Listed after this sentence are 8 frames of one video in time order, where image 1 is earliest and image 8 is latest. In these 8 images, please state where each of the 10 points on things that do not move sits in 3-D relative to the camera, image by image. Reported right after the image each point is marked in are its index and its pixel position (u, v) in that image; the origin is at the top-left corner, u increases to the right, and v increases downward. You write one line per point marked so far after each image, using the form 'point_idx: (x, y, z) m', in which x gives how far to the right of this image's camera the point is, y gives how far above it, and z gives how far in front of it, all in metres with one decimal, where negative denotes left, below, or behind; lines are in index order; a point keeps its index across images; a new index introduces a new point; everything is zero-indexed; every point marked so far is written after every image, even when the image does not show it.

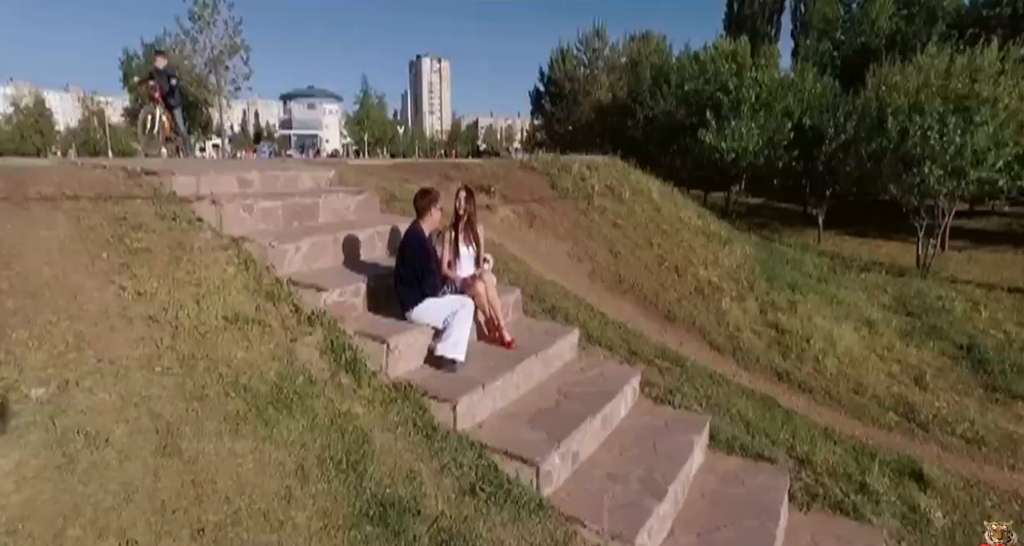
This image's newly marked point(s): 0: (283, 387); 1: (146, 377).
0: (-1.4, -0.7, +3.2) m
1: (-2.1, -0.6, +2.9) m
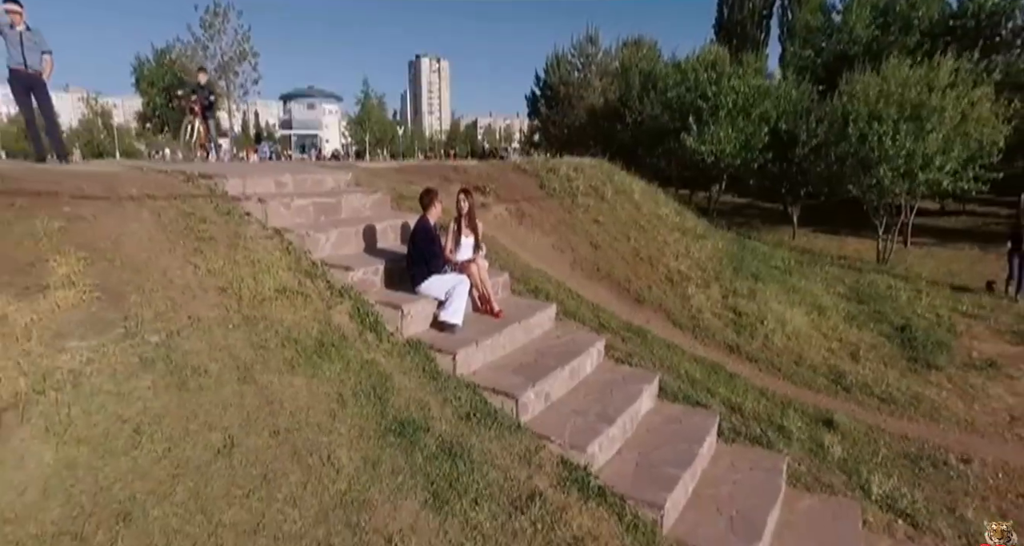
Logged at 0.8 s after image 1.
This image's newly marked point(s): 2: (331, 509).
0: (-1.5, -0.5, +4.1) m
1: (-2.2, -0.4, +3.9) m
2: (-1.1, -1.4, +3.0) m
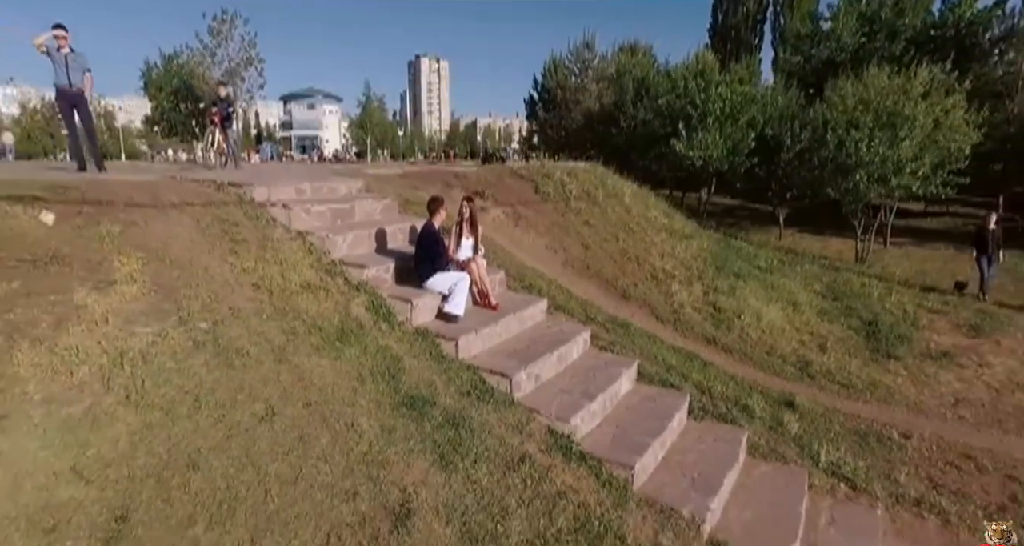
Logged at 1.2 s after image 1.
0: (-1.6, -0.5, +4.8) m
1: (-2.2, -0.4, +4.5) m
2: (-1.1, -1.4, +3.6) m
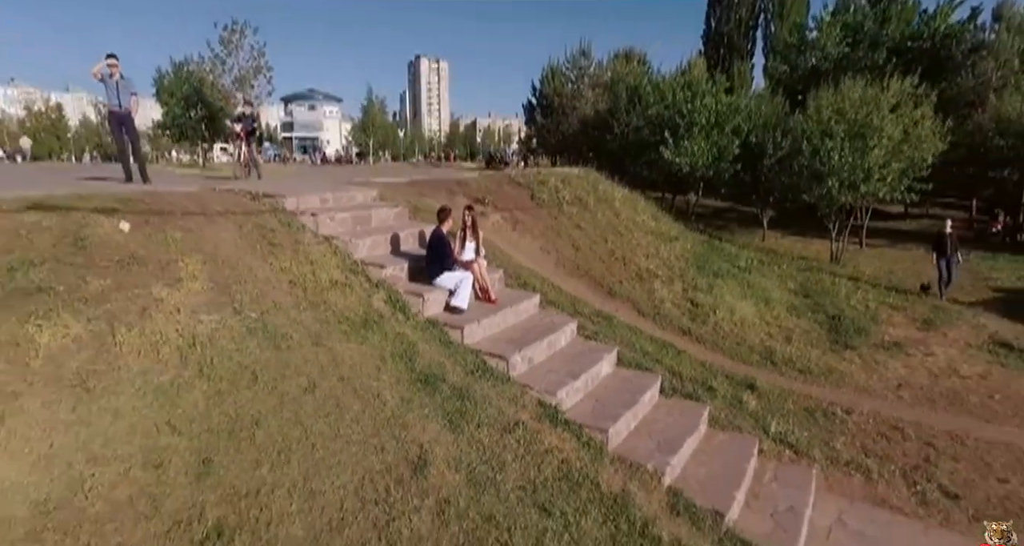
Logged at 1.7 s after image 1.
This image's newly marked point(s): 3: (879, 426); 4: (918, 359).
0: (-1.6, -0.5, +5.7) m
1: (-2.3, -0.4, +5.4) m
2: (-1.2, -1.4, +4.5) m
3: (+4.6, -1.9, +6.2) m
4: (+6.5, -1.4, +8.0) m
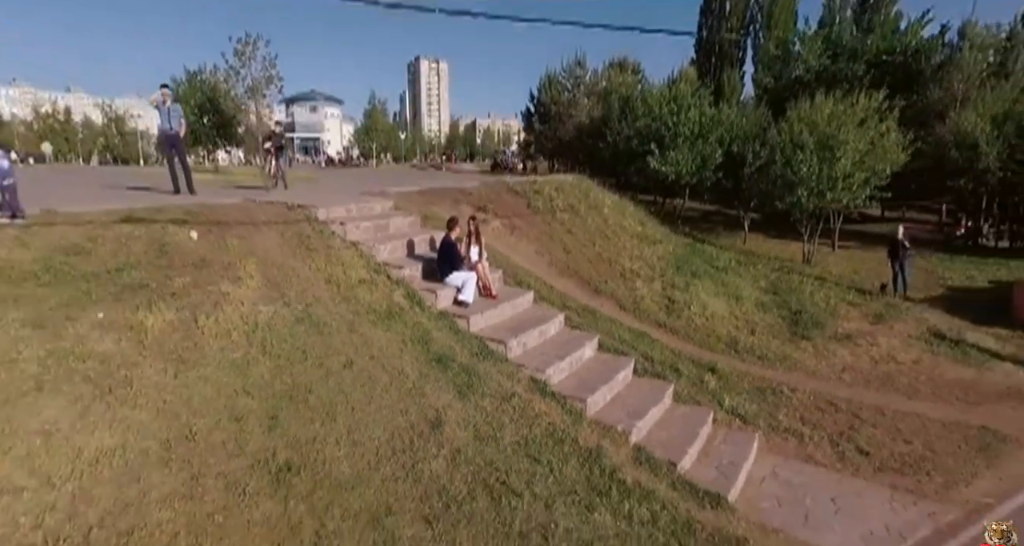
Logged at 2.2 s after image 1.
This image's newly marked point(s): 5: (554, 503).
0: (-1.7, -0.5, +6.8) m
1: (-2.3, -0.4, +6.5) m
2: (-1.2, -1.4, +5.7) m
3: (+4.5, -1.9, +7.4) m
4: (+6.5, -1.4, +9.2) m
5: (+0.4, -2.2, +4.9) m
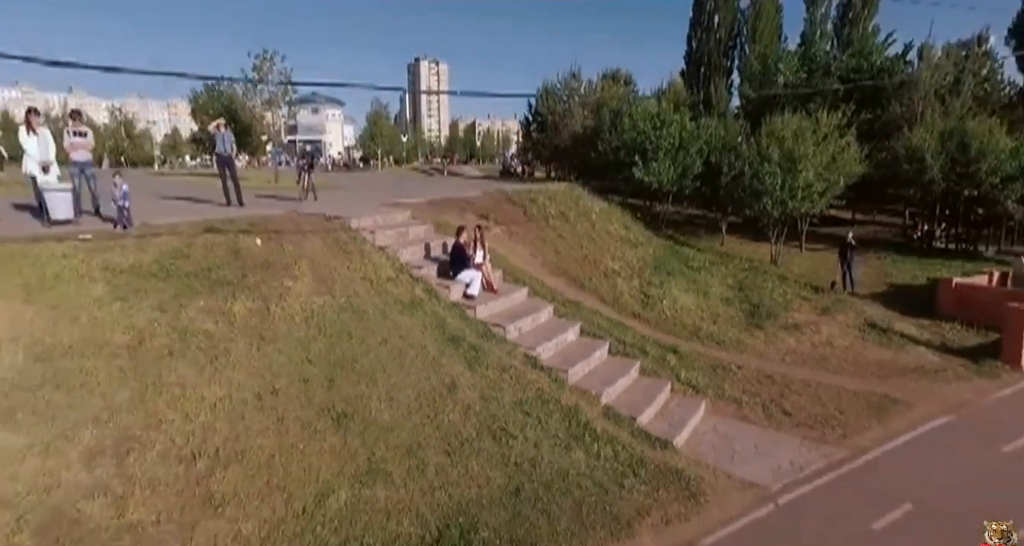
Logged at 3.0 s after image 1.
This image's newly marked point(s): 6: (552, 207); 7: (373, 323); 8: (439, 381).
0: (-1.7, -0.5, +8.5) m
1: (-2.4, -0.4, +8.2) m
2: (-1.2, -1.3, +7.4) m
3: (+4.5, -1.9, +9.1) m
4: (+6.5, -1.3, +10.9) m
5: (+0.4, -2.2, +6.6) m
6: (+1.1, +1.9, +14.1) m
7: (-2.2, -0.8, +7.7) m
8: (-1.0, -1.5, +7.1) m
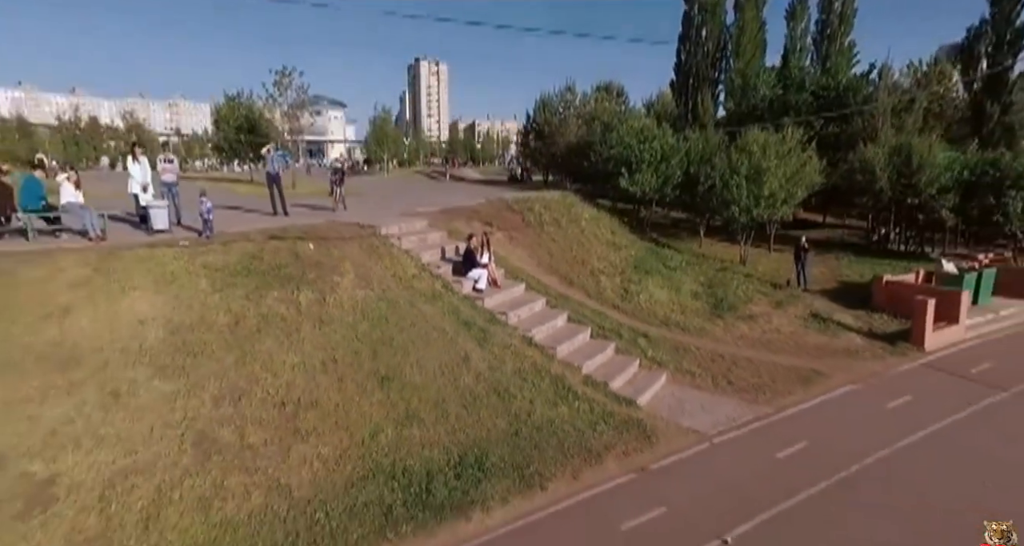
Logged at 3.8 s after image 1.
0: (-1.7, -0.4, +10.6) m
1: (-2.3, -0.3, +10.3) m
2: (-1.2, -1.3, +9.5) m
3: (+4.5, -1.8, +11.2) m
4: (+6.5, -1.3, +13.1) m
5: (+0.4, -2.2, +8.7) m
6: (+1.1, +1.9, +16.2) m
7: (-2.1, -0.8, +9.8) m
8: (-1.0, -1.5, +9.2) m
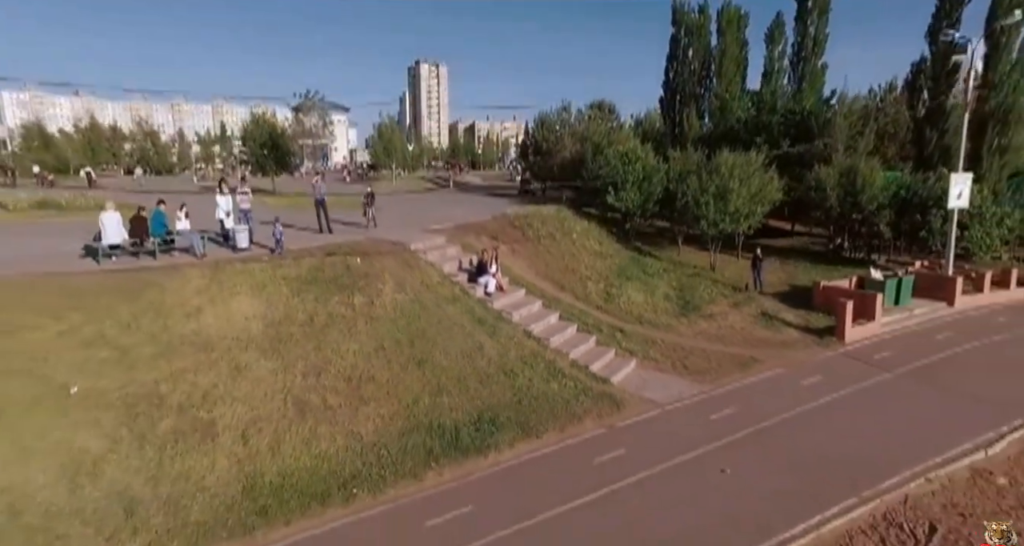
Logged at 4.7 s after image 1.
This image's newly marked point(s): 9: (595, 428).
0: (-1.6, -0.6, +13.4) m
1: (-2.3, -0.5, +13.2) m
2: (-1.1, -1.5, +12.3) m
3: (+4.6, -2.1, +14.1) m
4: (+6.5, -1.5, +15.9) m
5: (+0.5, -2.4, +11.5) m
6: (+1.2, +1.7, +19.0) m
7: (-2.1, -1.0, +12.6) m
8: (-0.9, -1.7, +12.1) m
9: (+1.7, -3.2, +10.3) m
